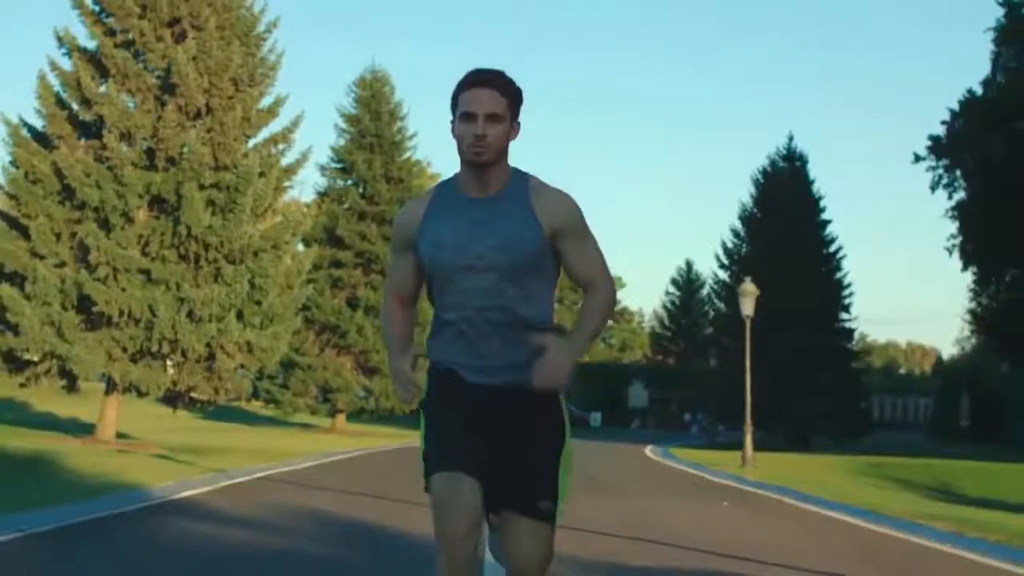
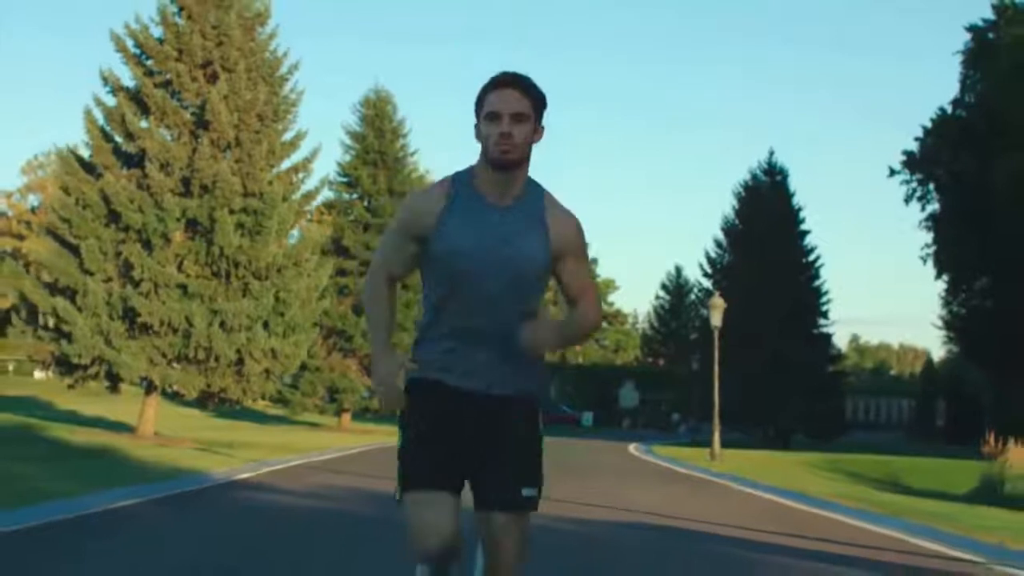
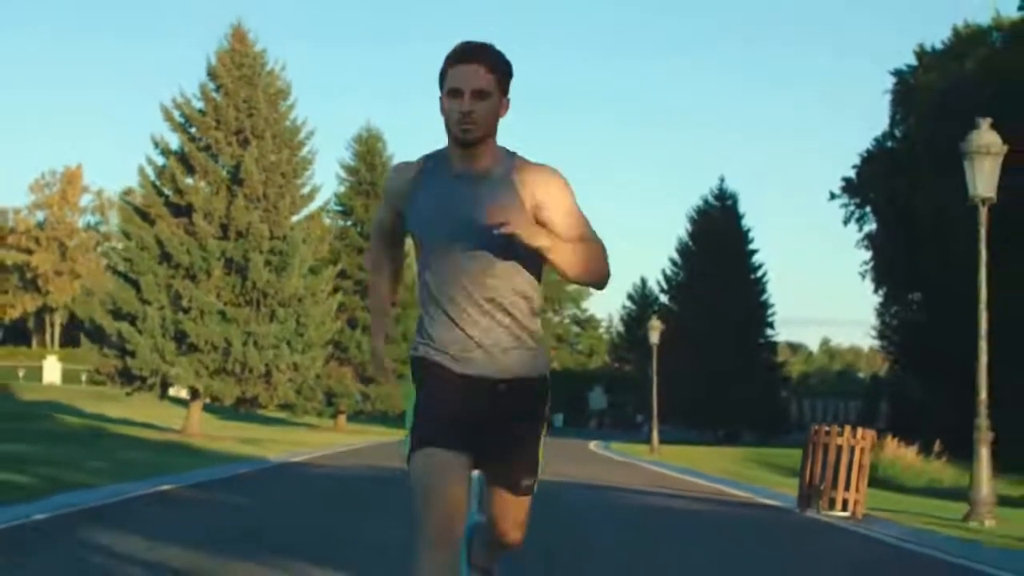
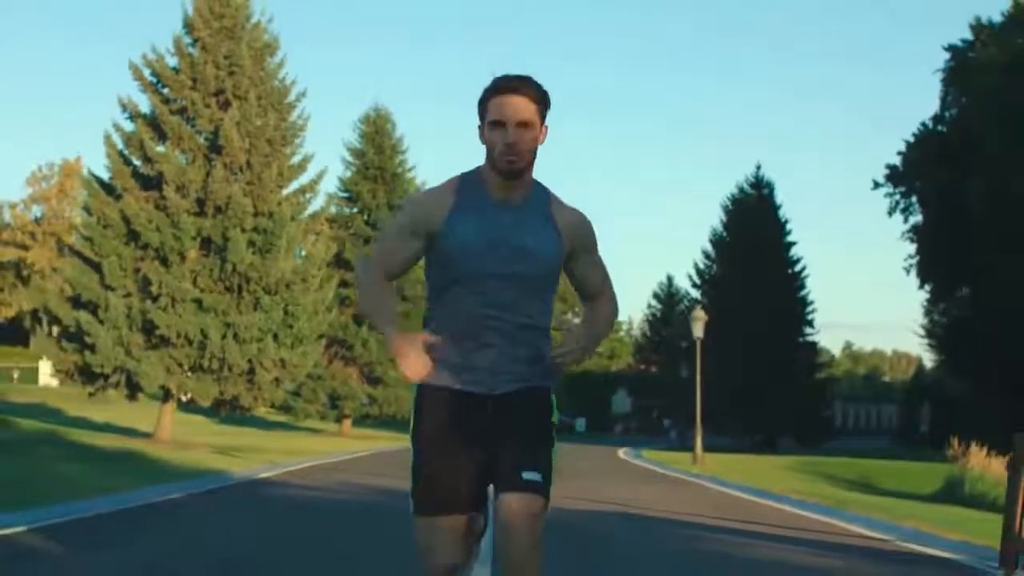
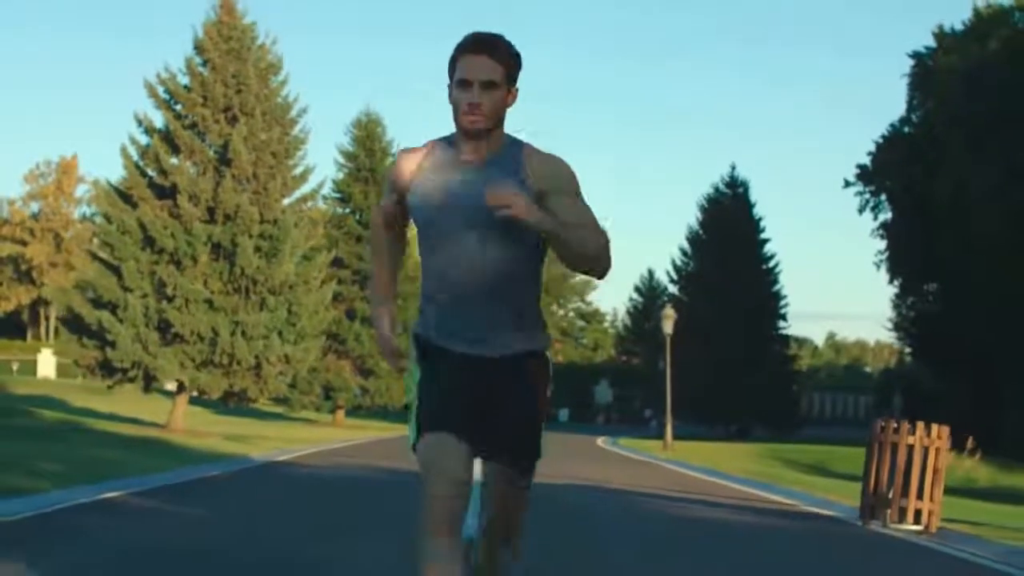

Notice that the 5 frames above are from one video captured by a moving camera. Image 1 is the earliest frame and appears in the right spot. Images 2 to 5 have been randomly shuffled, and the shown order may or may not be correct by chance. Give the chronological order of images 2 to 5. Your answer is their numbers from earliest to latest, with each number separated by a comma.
2, 4, 5, 3
